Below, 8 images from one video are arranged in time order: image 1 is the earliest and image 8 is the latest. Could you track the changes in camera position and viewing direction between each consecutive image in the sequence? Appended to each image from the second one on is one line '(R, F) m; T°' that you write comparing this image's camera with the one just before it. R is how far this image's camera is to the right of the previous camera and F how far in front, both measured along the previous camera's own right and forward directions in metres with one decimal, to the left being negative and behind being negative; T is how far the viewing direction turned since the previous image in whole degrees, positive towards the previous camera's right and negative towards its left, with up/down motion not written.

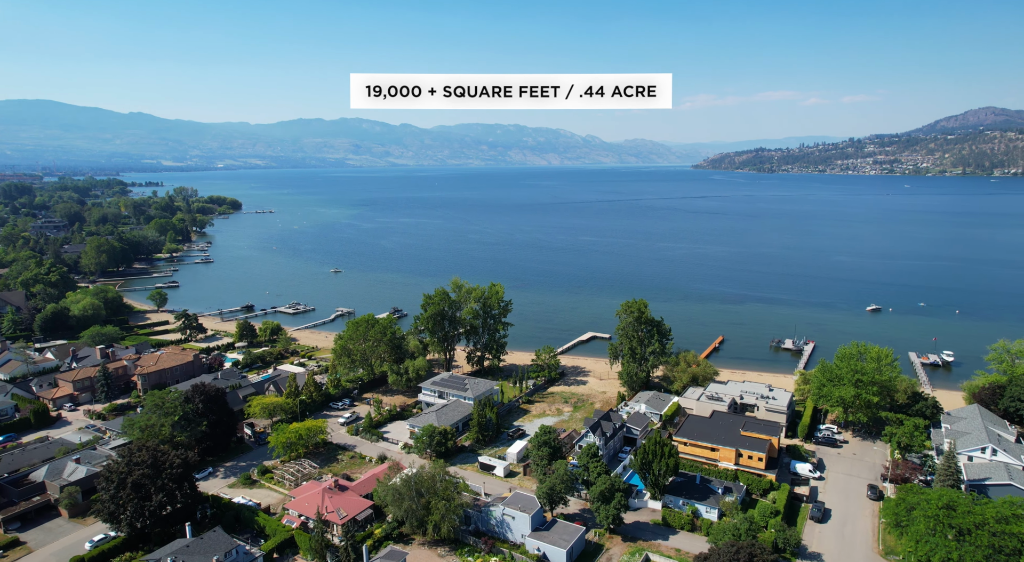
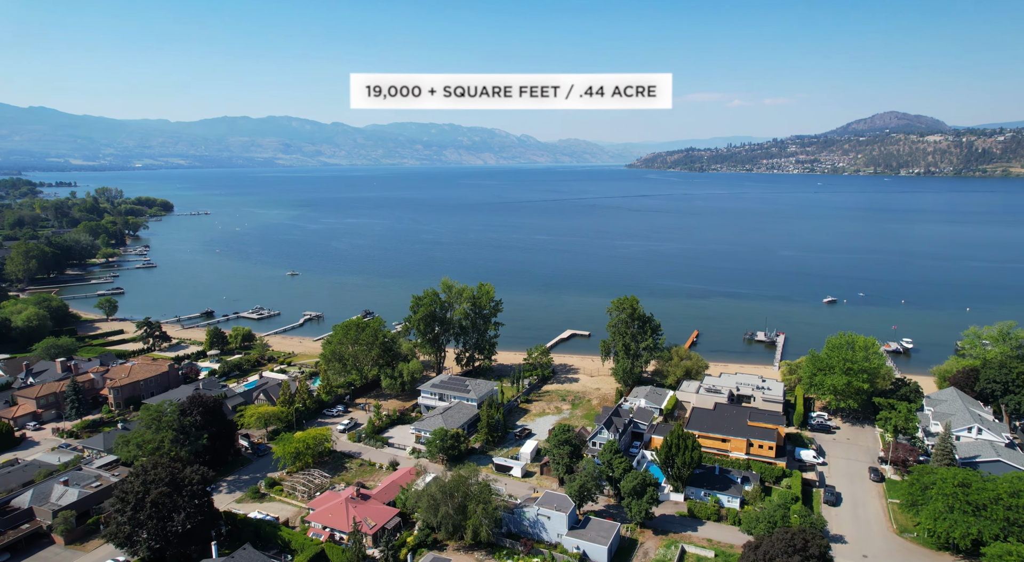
(-3.8, +0.3) m; +6°
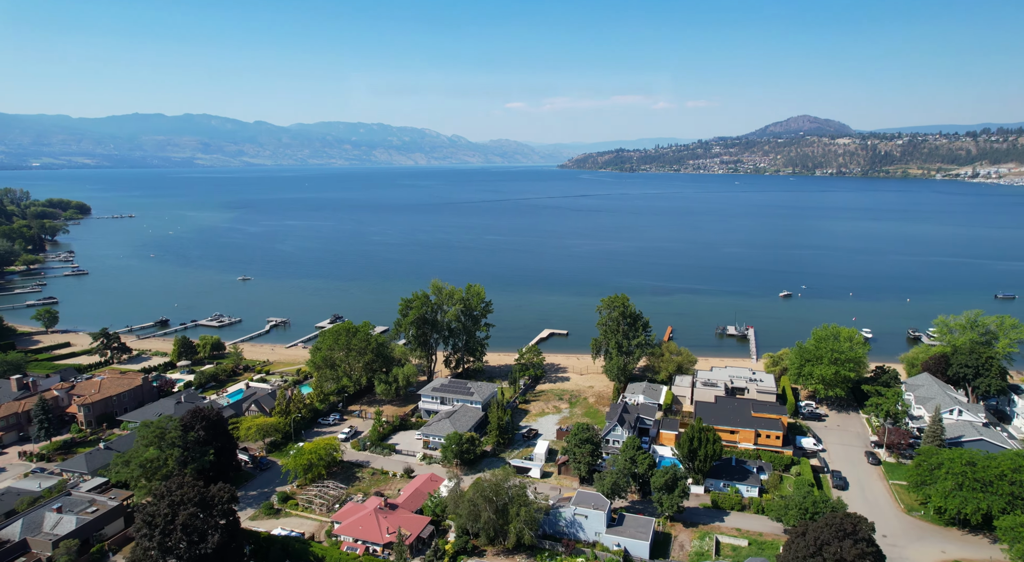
(-4.1, +0.4) m; +7°
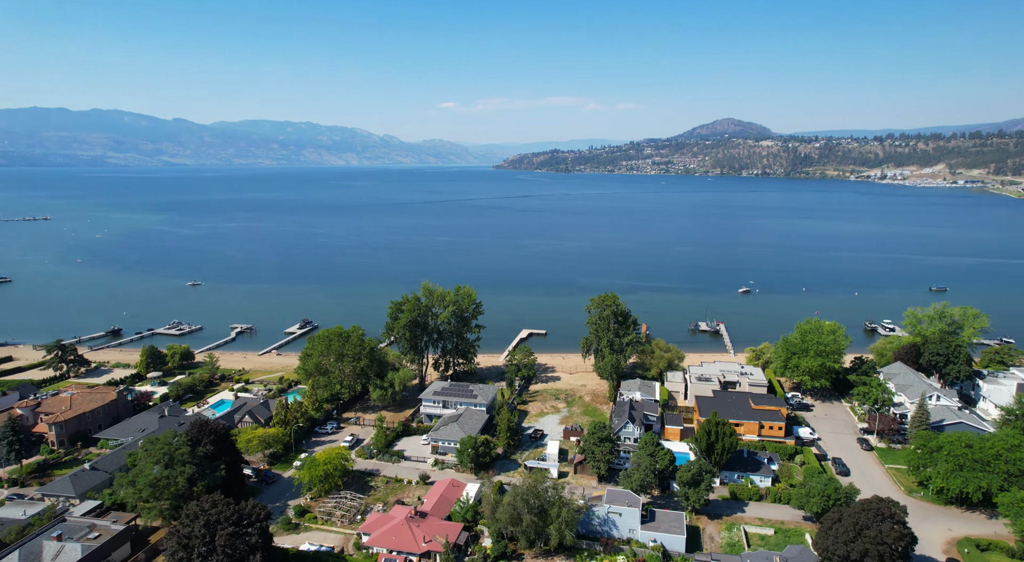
(-3.9, +0.5) m; +6°
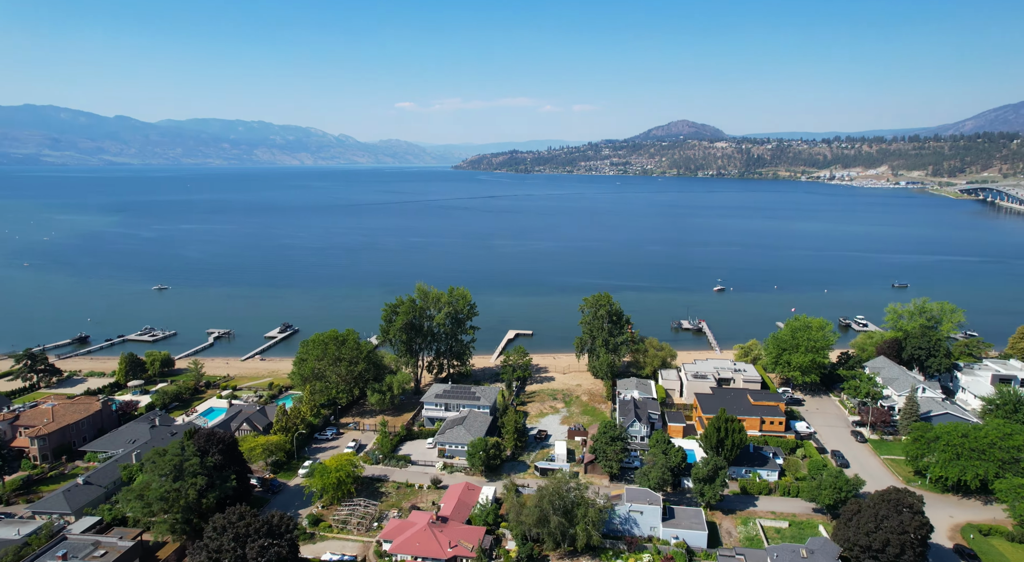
(-2.5, +0.3) m; +4°
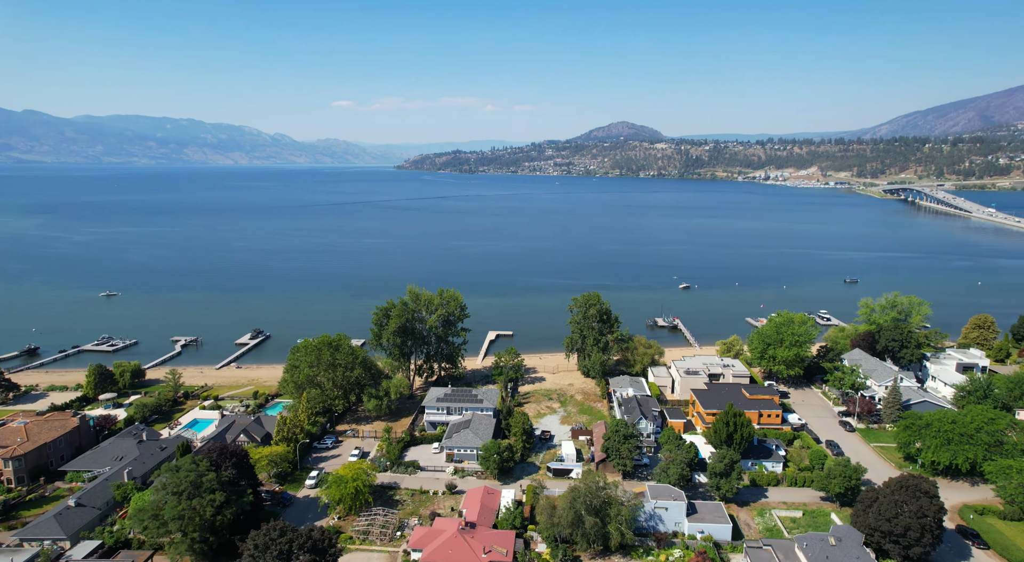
(-3.3, +0.4) m; +5°
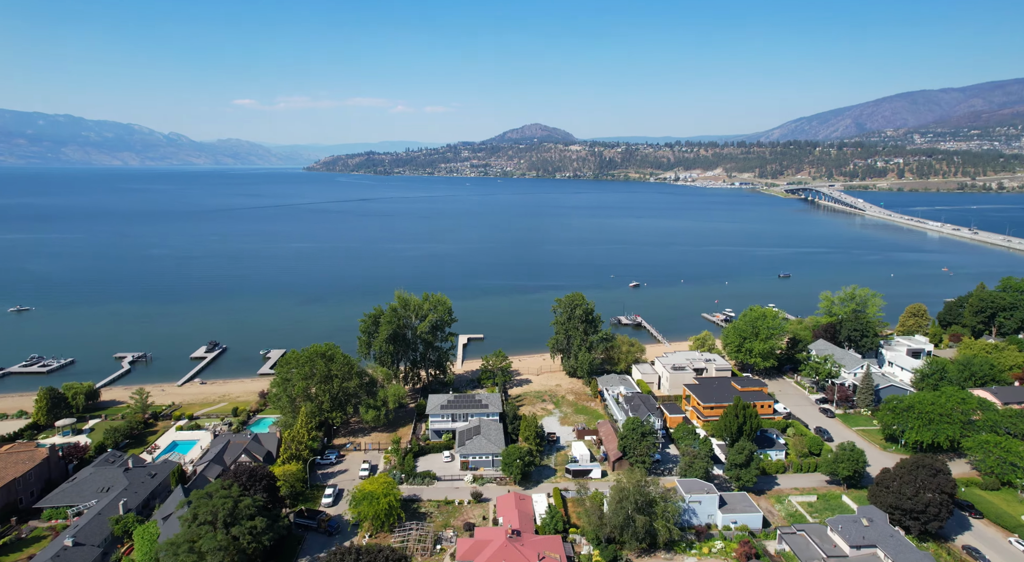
(-4.8, +0.8) m; +8°
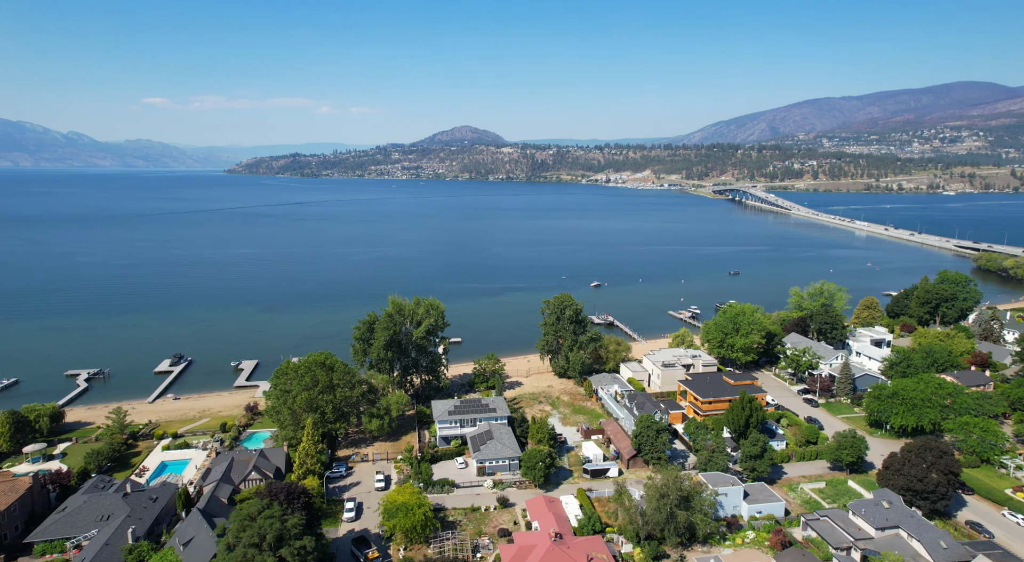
(-4.0, +0.6) m; +7°
